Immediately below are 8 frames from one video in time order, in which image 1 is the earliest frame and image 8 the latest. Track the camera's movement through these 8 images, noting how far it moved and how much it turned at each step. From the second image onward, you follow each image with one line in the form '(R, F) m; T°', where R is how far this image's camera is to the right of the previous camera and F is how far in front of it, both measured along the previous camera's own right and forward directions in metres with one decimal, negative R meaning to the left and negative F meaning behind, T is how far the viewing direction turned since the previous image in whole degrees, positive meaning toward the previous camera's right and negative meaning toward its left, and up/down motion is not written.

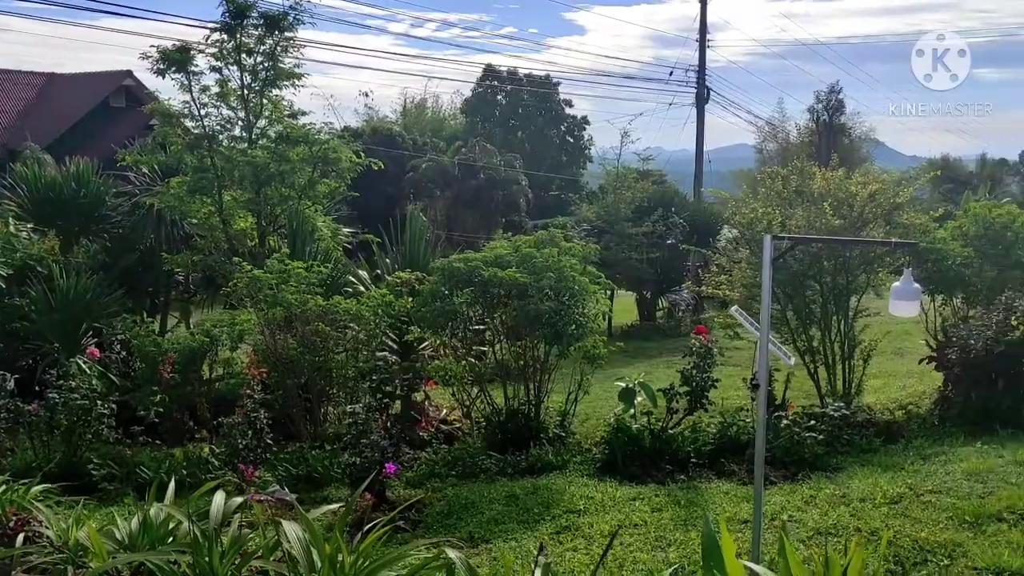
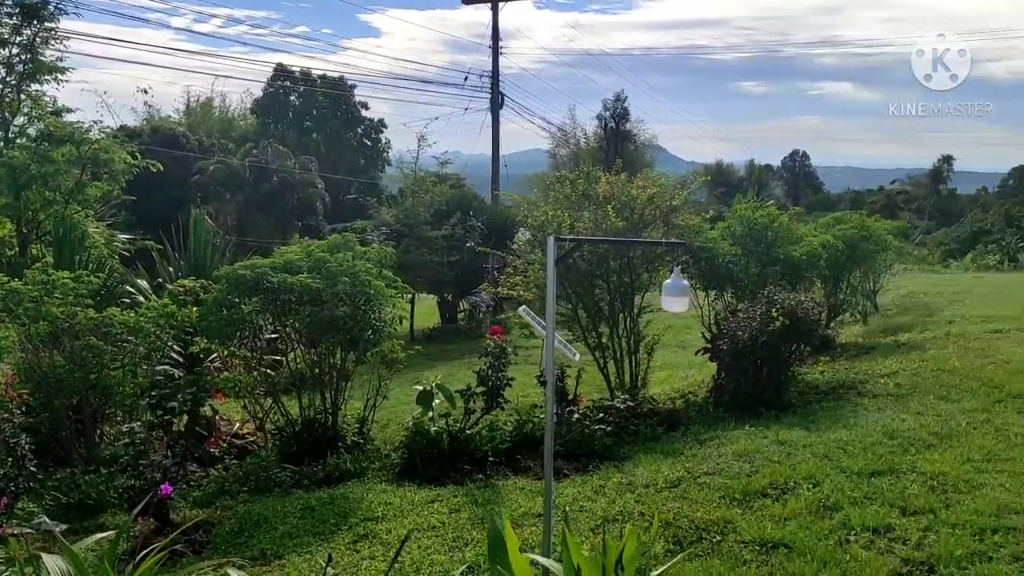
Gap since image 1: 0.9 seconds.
(+0.1, 0.0) m; +13°
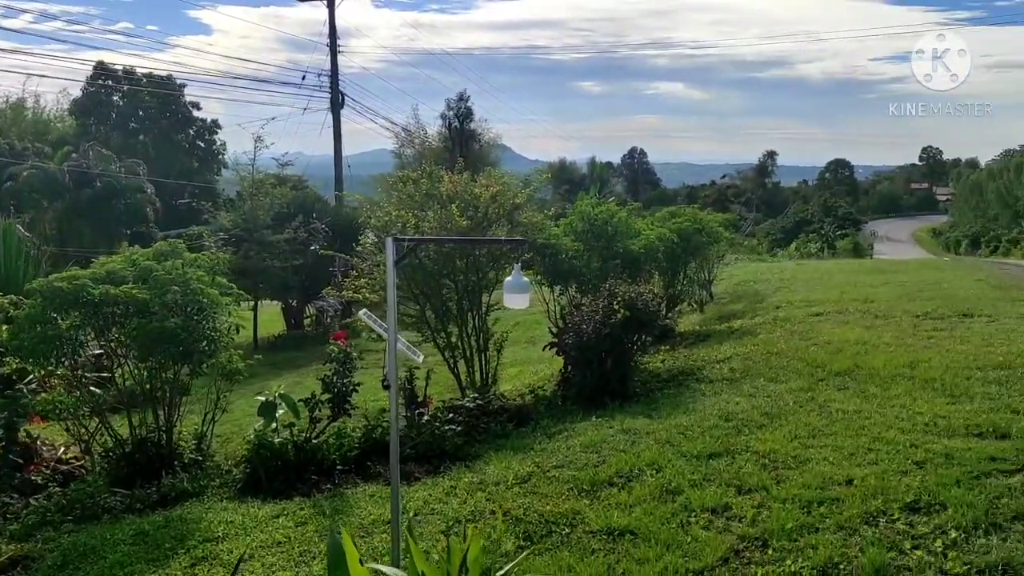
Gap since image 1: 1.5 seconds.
(+0.1, 0.0) m; +10°
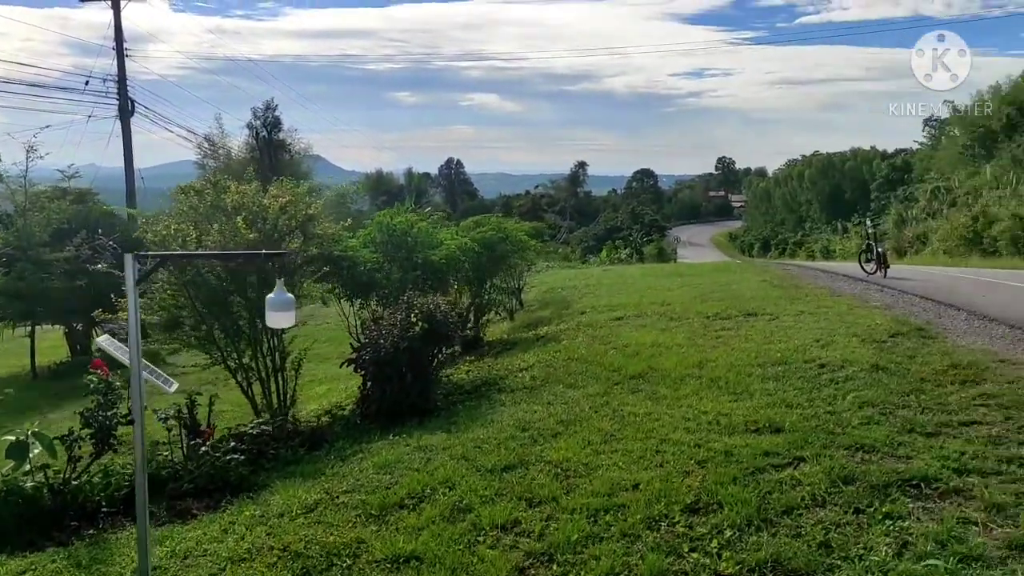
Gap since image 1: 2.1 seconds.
(+0.2, +0.2) m; +11°
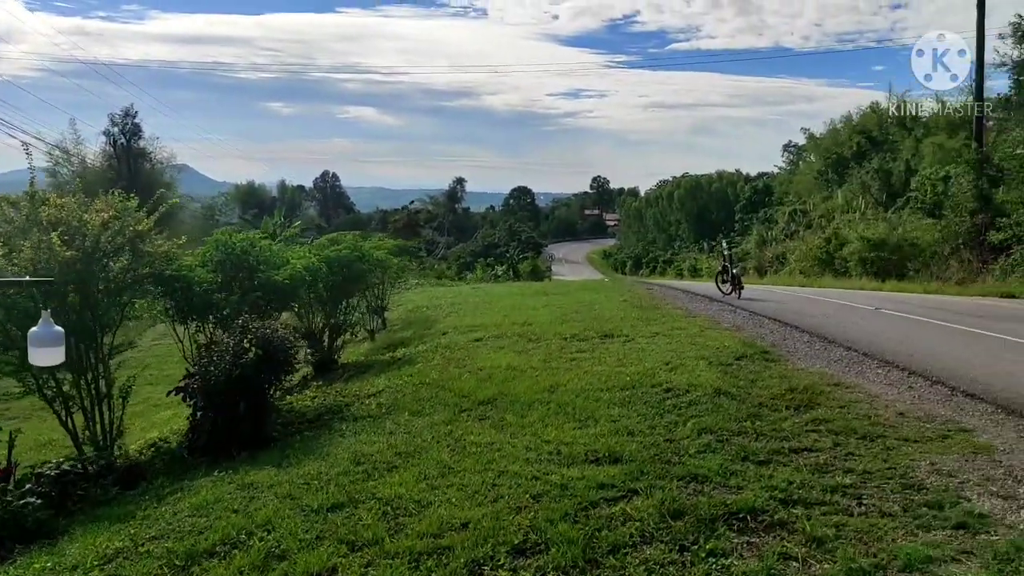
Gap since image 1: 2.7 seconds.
(+0.3, +0.2) m; +8°
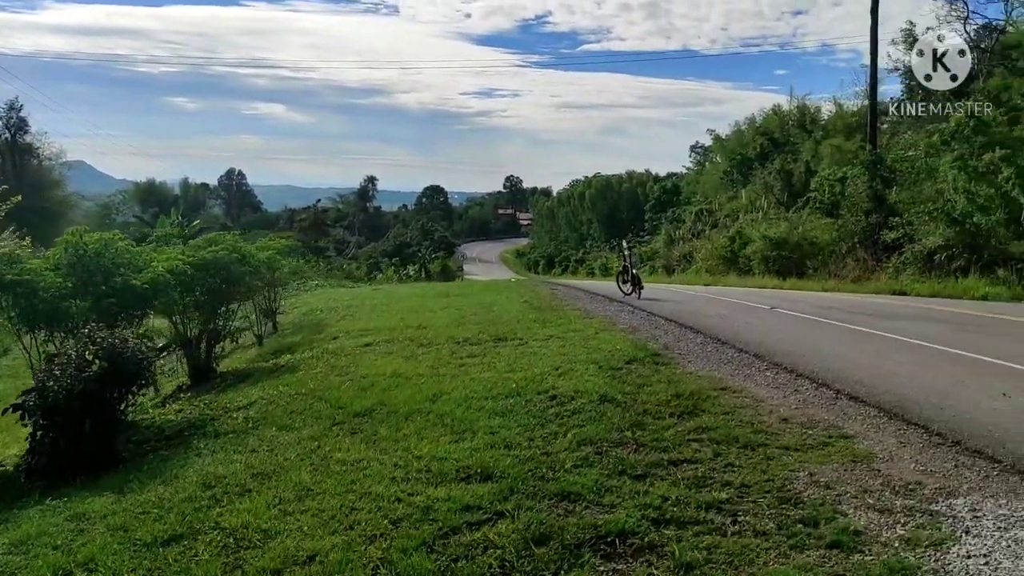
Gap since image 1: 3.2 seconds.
(+0.3, +0.4) m; +5°
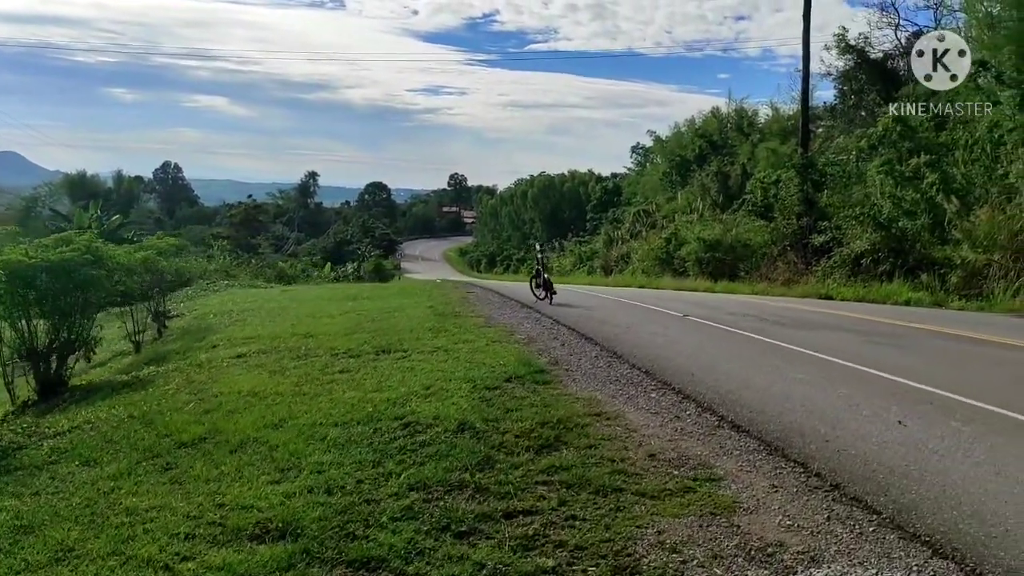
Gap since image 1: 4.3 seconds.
(+0.7, +0.8) m; +4°
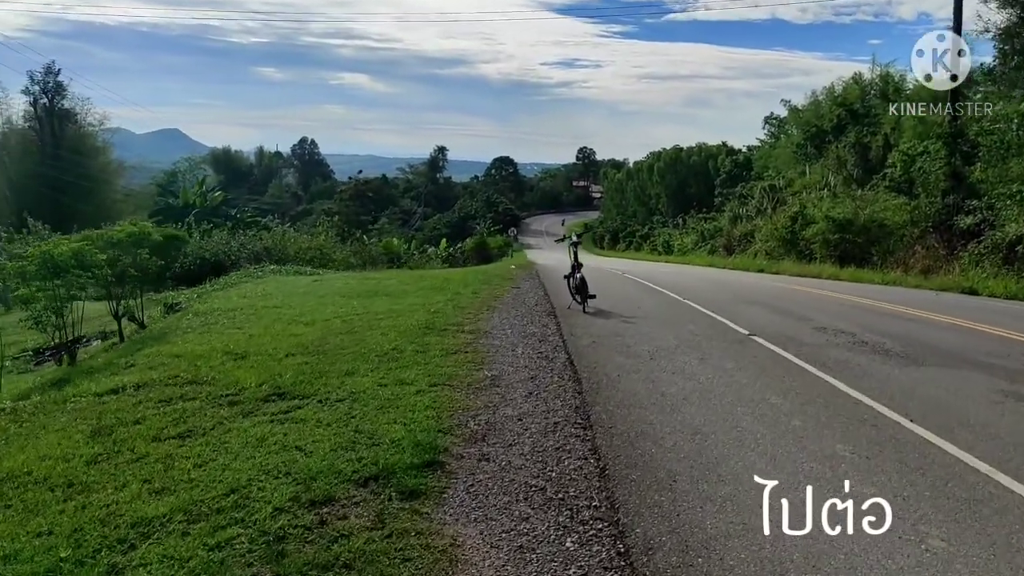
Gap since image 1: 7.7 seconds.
(+1.4, +3.1) m; -8°
